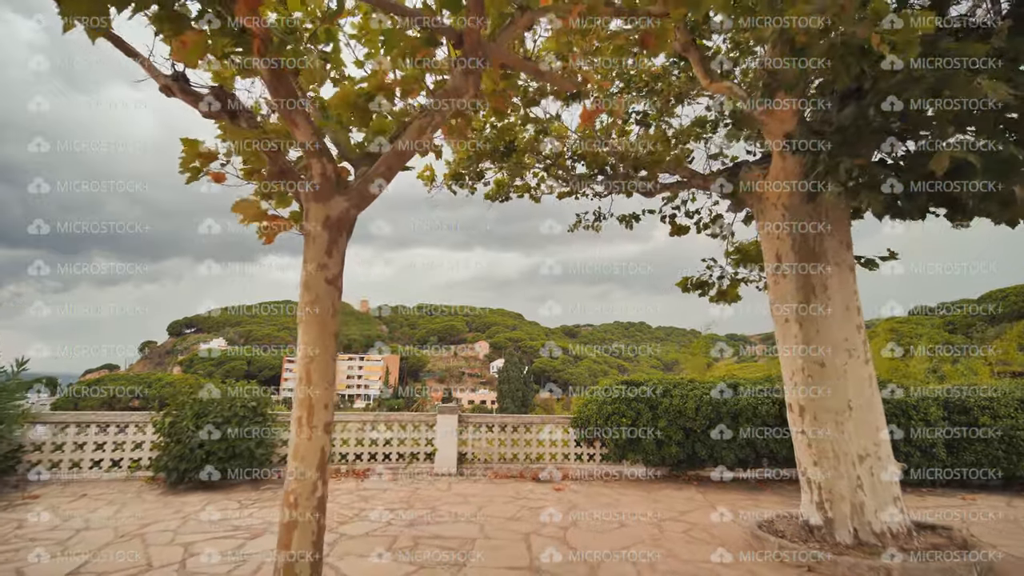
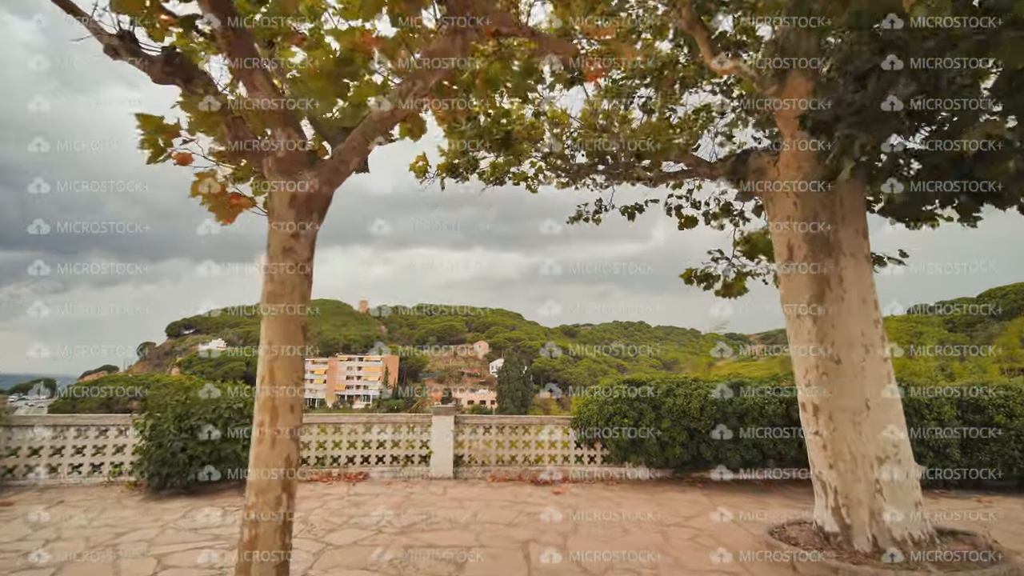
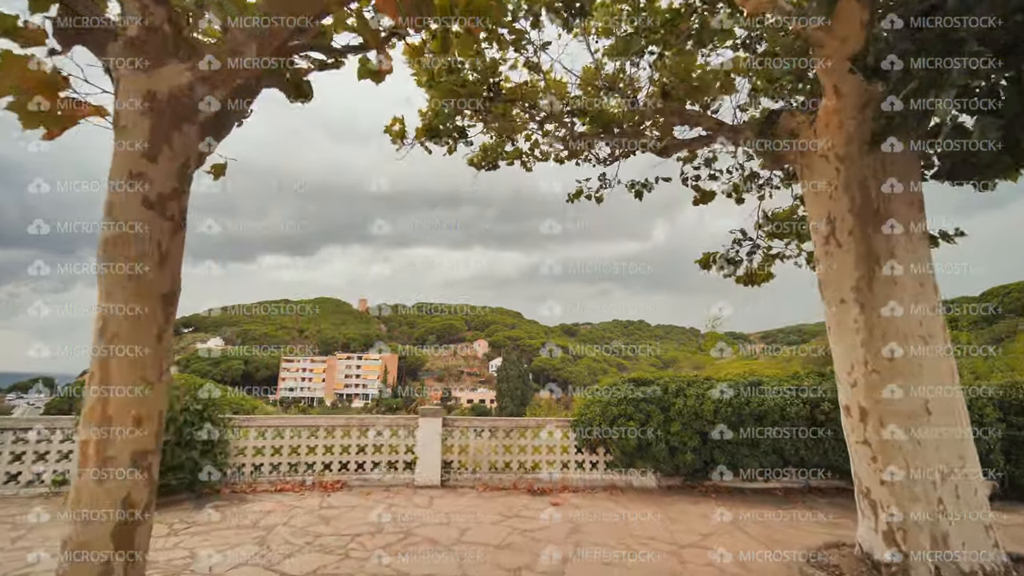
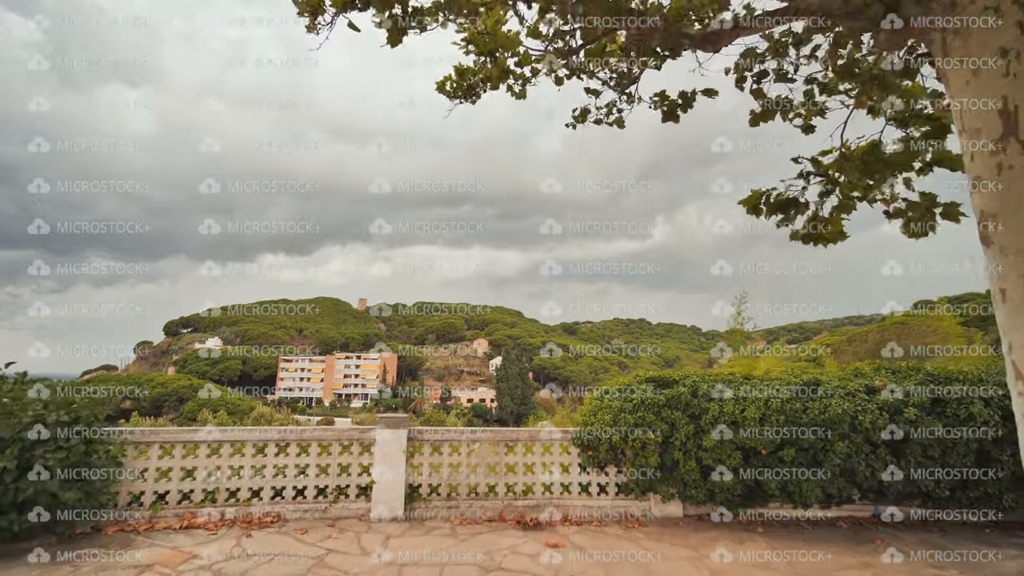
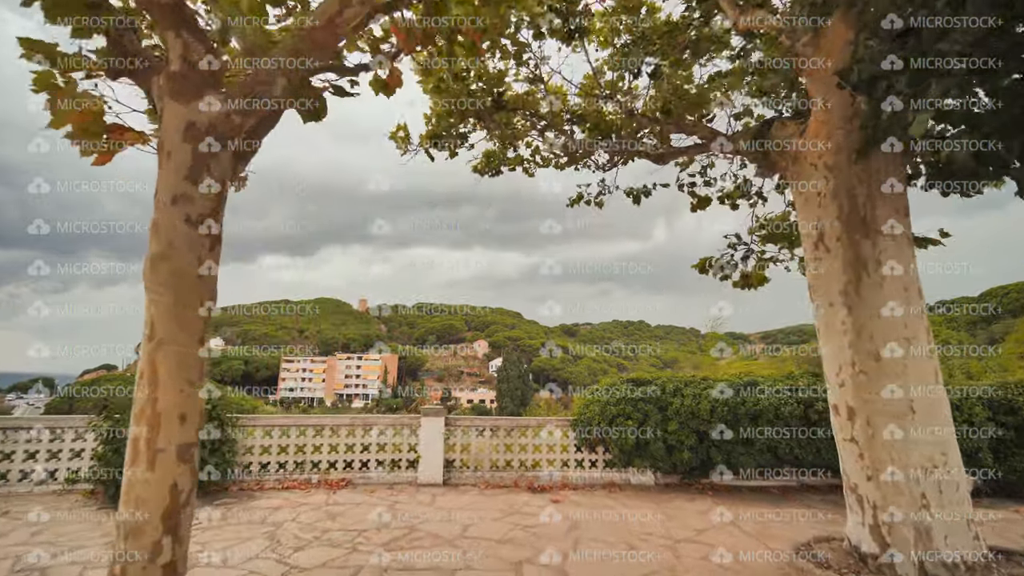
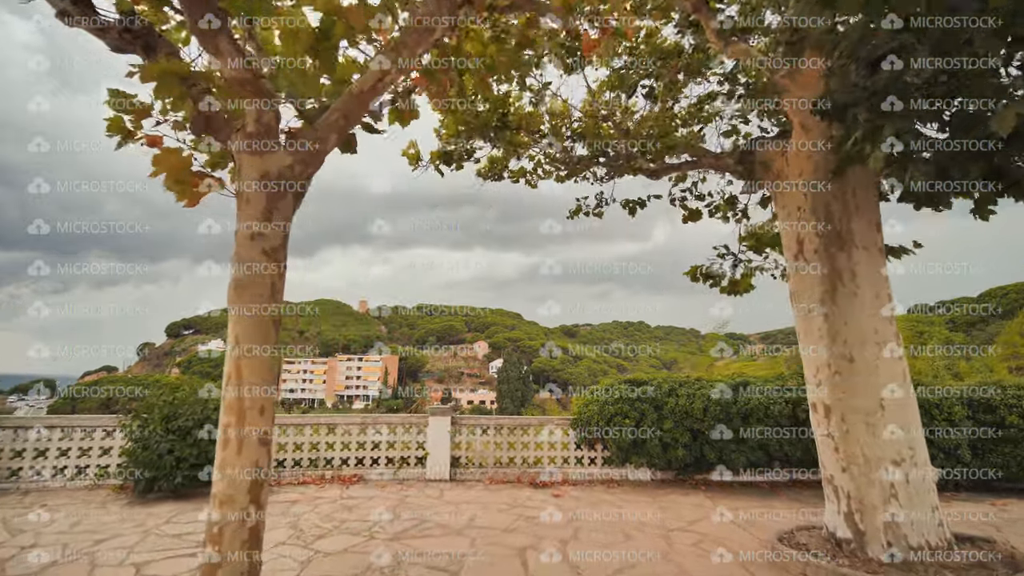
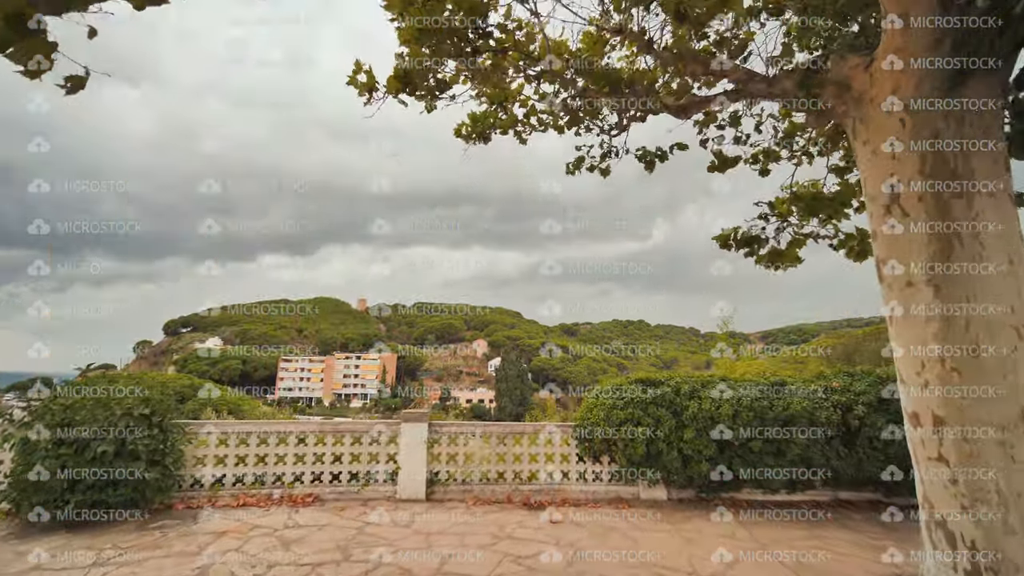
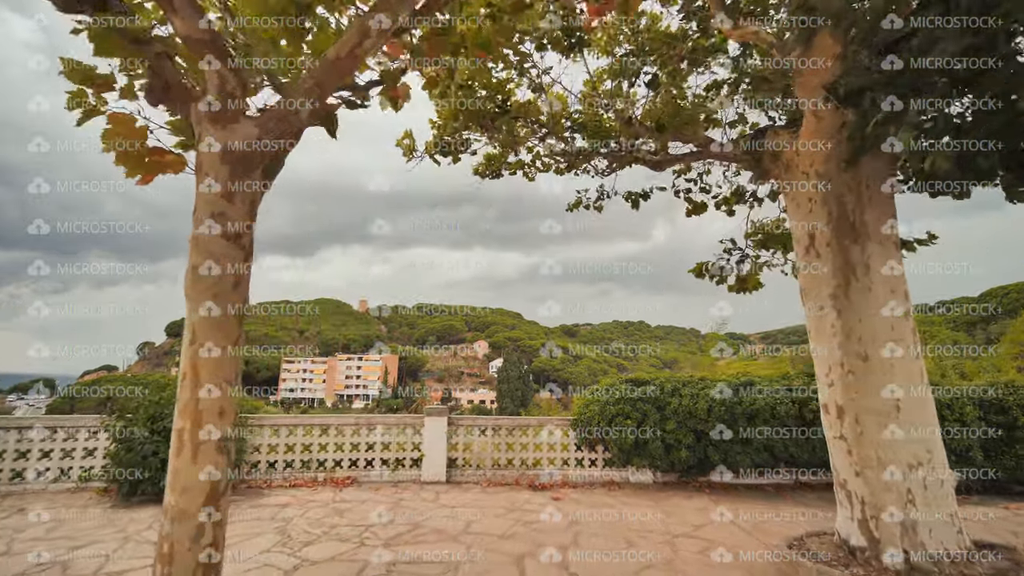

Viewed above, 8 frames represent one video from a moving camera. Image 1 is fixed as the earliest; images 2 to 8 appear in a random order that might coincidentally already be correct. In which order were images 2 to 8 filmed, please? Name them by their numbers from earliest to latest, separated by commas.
2, 6, 8, 5, 3, 7, 4
